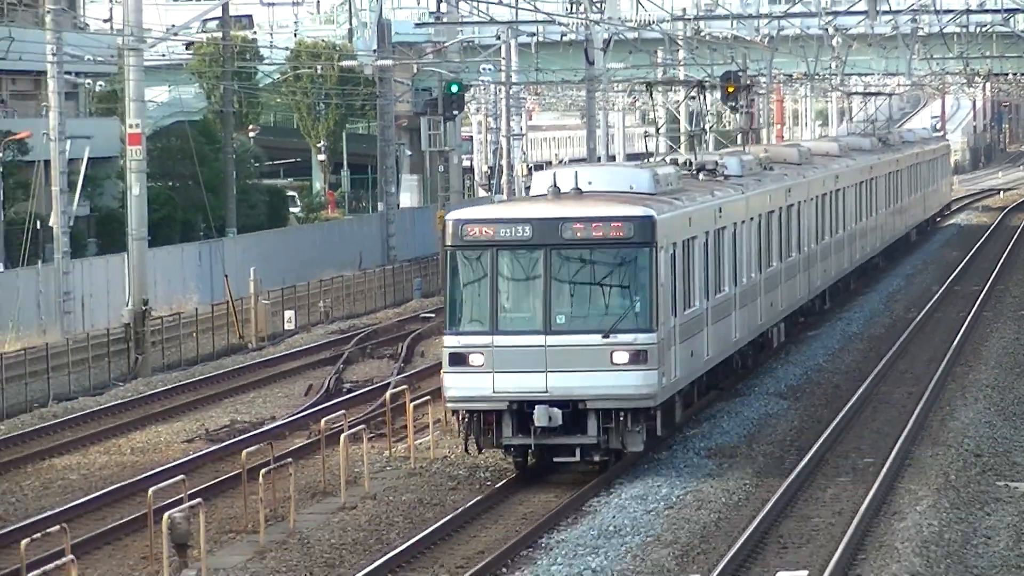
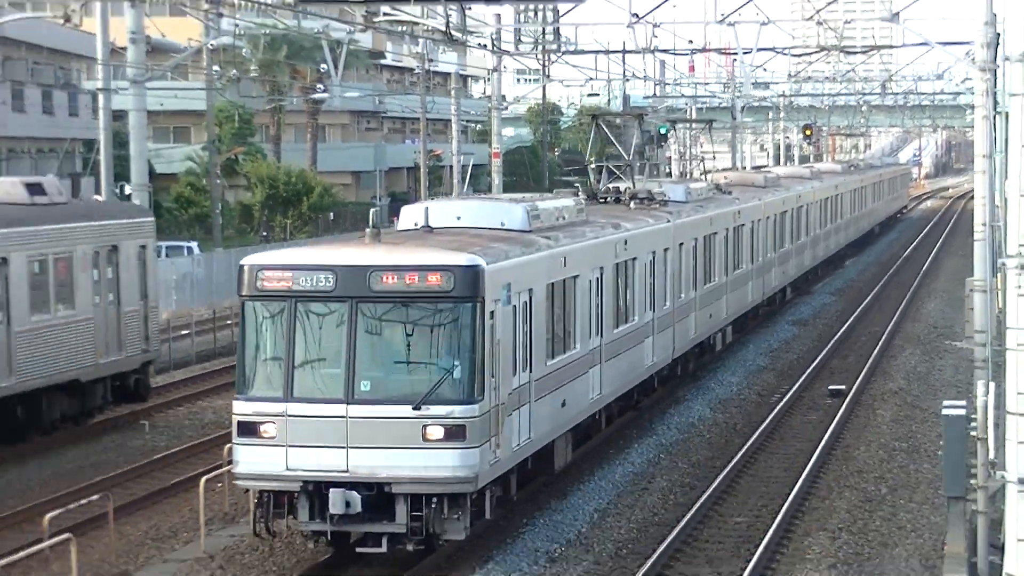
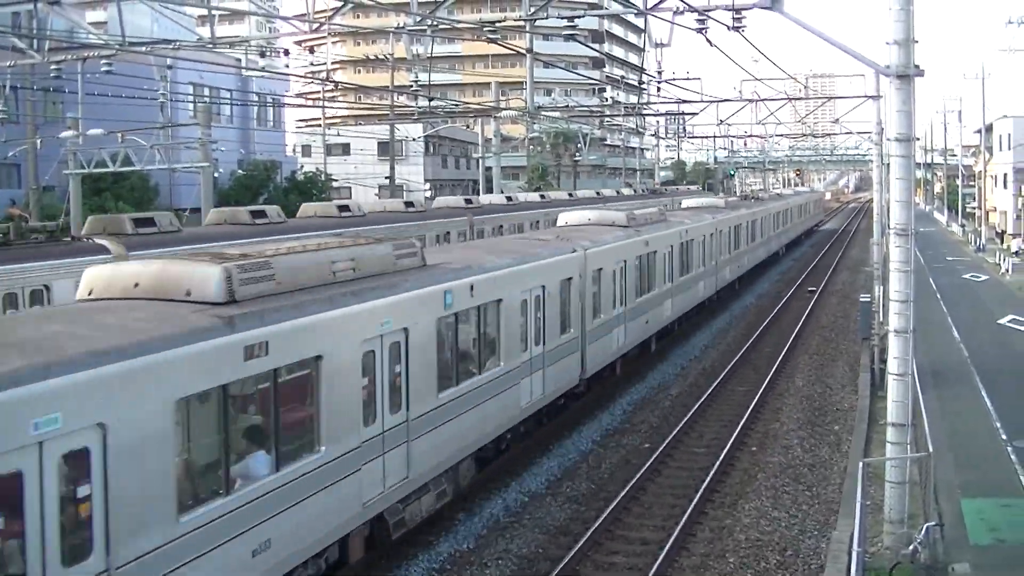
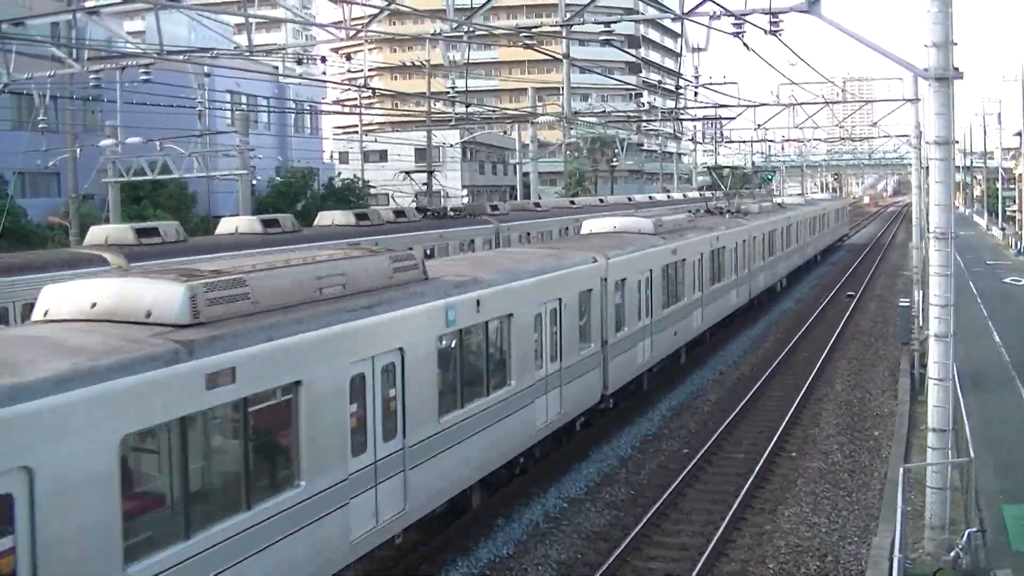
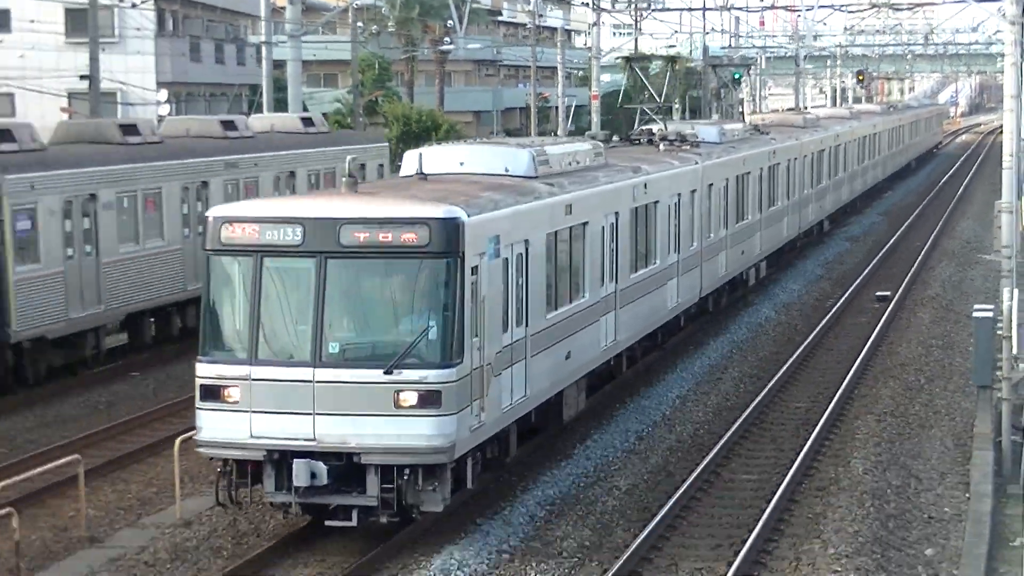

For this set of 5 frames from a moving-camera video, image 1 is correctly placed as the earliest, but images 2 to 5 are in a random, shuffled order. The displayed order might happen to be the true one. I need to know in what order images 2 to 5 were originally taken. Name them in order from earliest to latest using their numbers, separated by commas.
2, 5, 3, 4
